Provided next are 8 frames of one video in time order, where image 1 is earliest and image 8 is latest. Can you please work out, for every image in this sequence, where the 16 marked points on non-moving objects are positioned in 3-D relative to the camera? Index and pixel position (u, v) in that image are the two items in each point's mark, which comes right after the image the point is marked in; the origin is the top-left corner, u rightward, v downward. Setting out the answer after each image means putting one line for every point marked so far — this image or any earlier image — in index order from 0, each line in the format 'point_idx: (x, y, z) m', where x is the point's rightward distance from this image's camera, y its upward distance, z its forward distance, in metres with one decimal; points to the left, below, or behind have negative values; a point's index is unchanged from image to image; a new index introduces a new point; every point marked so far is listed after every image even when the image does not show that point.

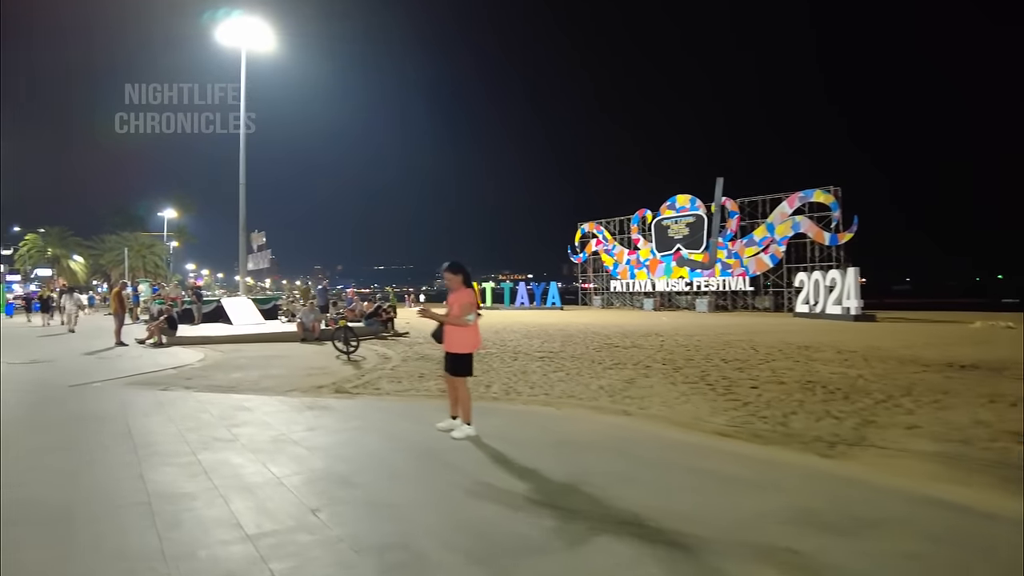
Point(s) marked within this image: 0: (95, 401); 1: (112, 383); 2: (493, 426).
0: (-5.3, -1.5, +8.2) m
1: (-6.0, -1.4, +9.8) m
2: (-0.2, -1.4, +6.5) m
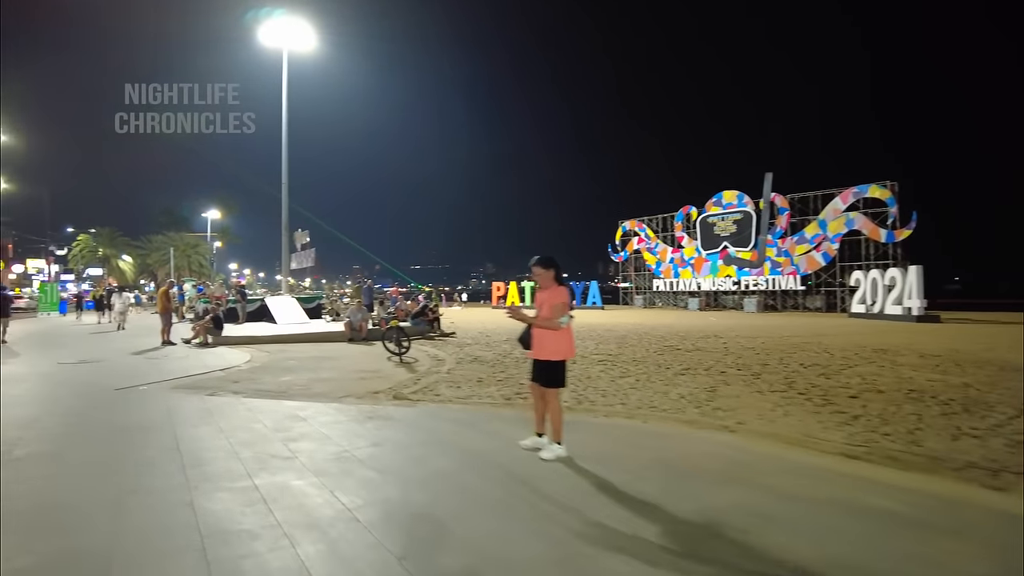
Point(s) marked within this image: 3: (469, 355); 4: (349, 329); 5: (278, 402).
0: (-4.4, -1.4, +7.7) m
1: (-5.1, -1.4, +9.3) m
2: (+0.6, -1.4, +5.6) m
3: (-1.0, -1.5, +14.4) m
4: (-4.5, -1.1, +18.0) m
5: (-2.9, -1.4, +8.1) m
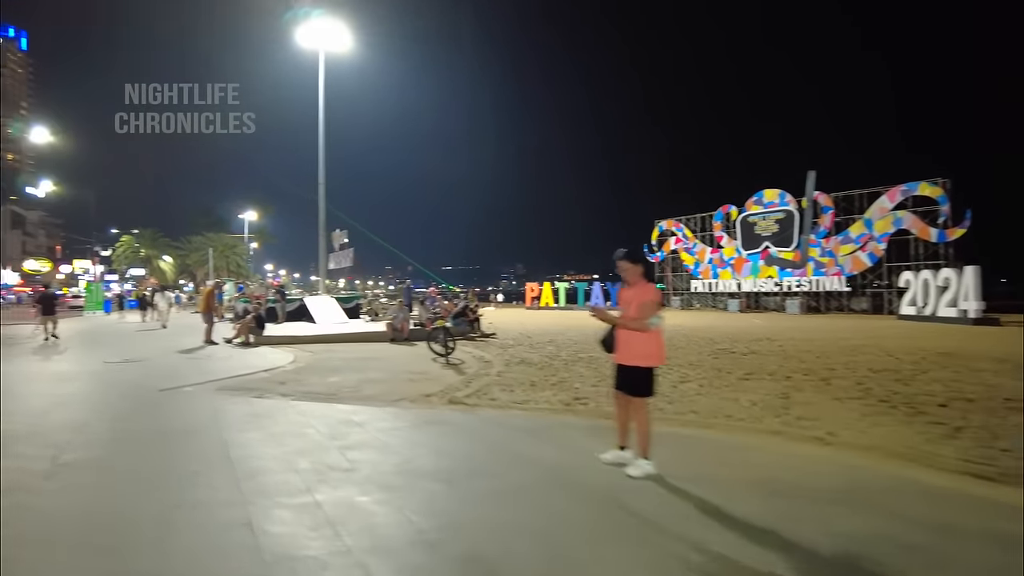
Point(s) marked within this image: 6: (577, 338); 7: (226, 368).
0: (-3.7, -1.4, +7.4) m
1: (-4.3, -1.4, +9.0) m
2: (+1.2, -1.3, +5.1) m
3: (+0.1, -1.5, +13.9) m
4: (-3.3, -1.1, +17.7) m
5: (-2.2, -1.4, +7.7) m
6: (+2.0, -1.5, +20.0) m
7: (-5.1, -1.4, +11.4) m
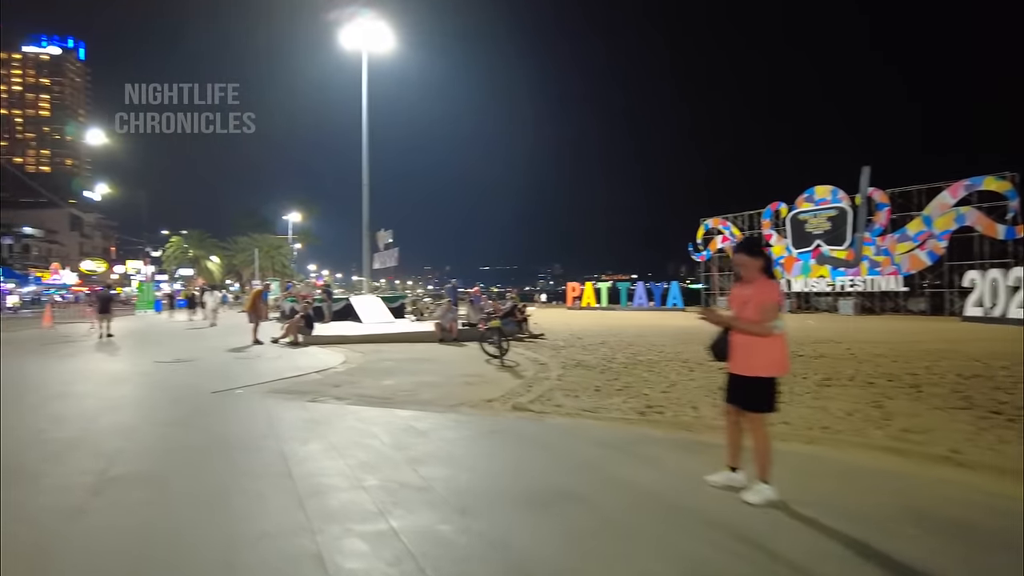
0: (-2.9, -1.4, +7.0) m
1: (-3.4, -1.4, +8.6) m
2: (+1.9, -1.3, +4.4) m
3: (+1.2, -1.4, +13.3) m
4: (-1.9, -1.1, +17.3) m
5: (-1.4, -1.4, +7.2) m
6: (+3.5, -1.5, +19.3) m
7: (-4.1, -1.4, +11.1) m
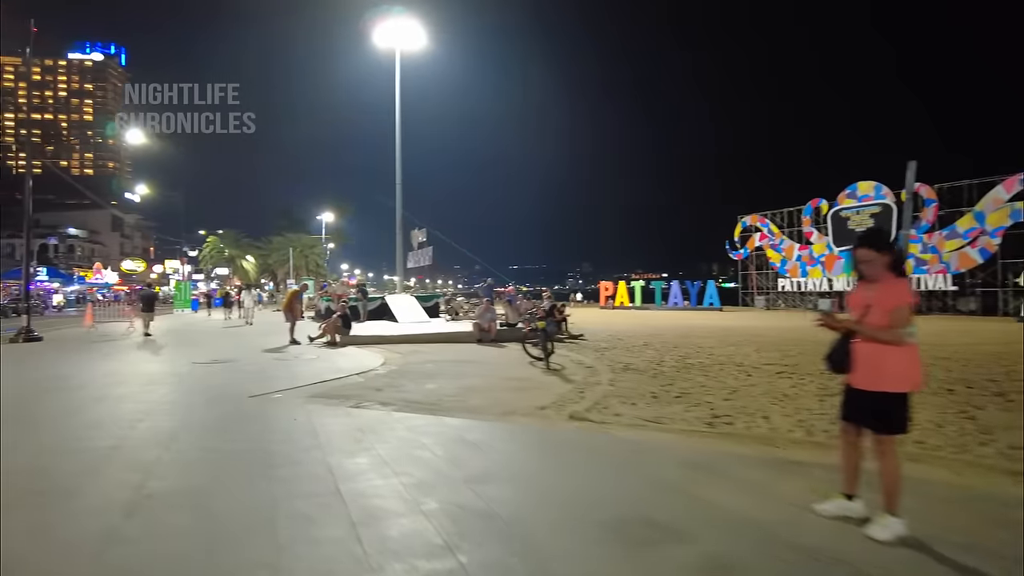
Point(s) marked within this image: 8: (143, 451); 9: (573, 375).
0: (-2.4, -1.4, +6.6) m
1: (-2.8, -1.4, +8.3) m
2: (+2.3, -1.3, +3.8) m
3: (+2.1, -1.4, +12.7) m
4: (-0.9, -1.1, +16.9) m
5: (-0.8, -1.4, +6.8) m
6: (+4.6, -1.5, +18.6) m
7: (-3.3, -1.4, +10.8) m
8: (-3.2, -1.4, +5.7) m
9: (+1.0, -1.4, +10.3) m
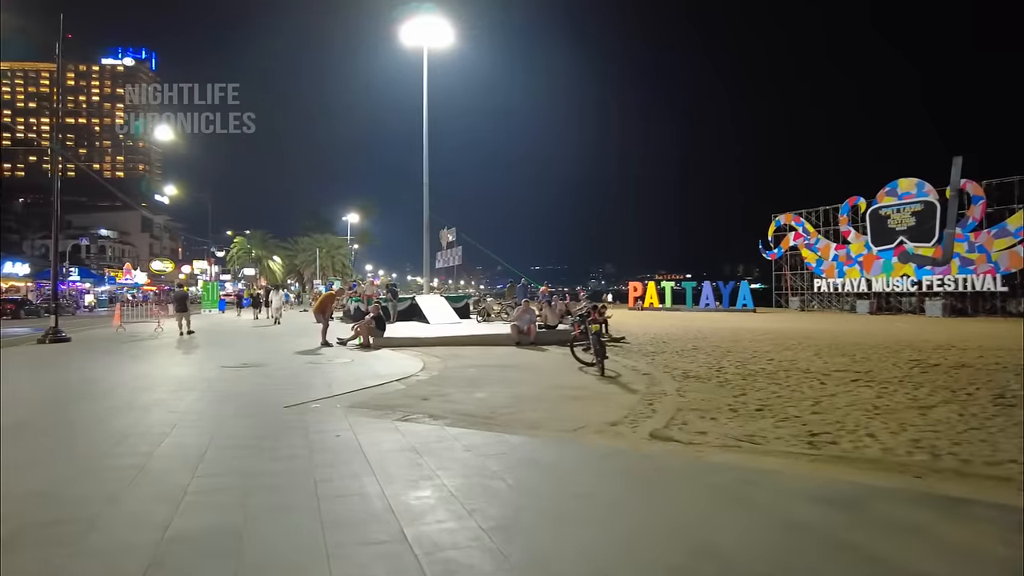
0: (-1.7, -1.4, +5.9) m
1: (-2.0, -1.4, +7.5) m
2: (+2.9, -1.3, +2.9) m
3: (+2.9, -1.4, +11.8) m
4: (+0.1, -1.1, +16.1) m
5: (-0.1, -1.4, +5.9) m
6: (+5.7, -1.5, +17.6) m
7: (-2.5, -1.4, +10.1) m
8: (-2.6, -1.4, +4.9) m
9: (+1.8, -1.4, +9.4) m
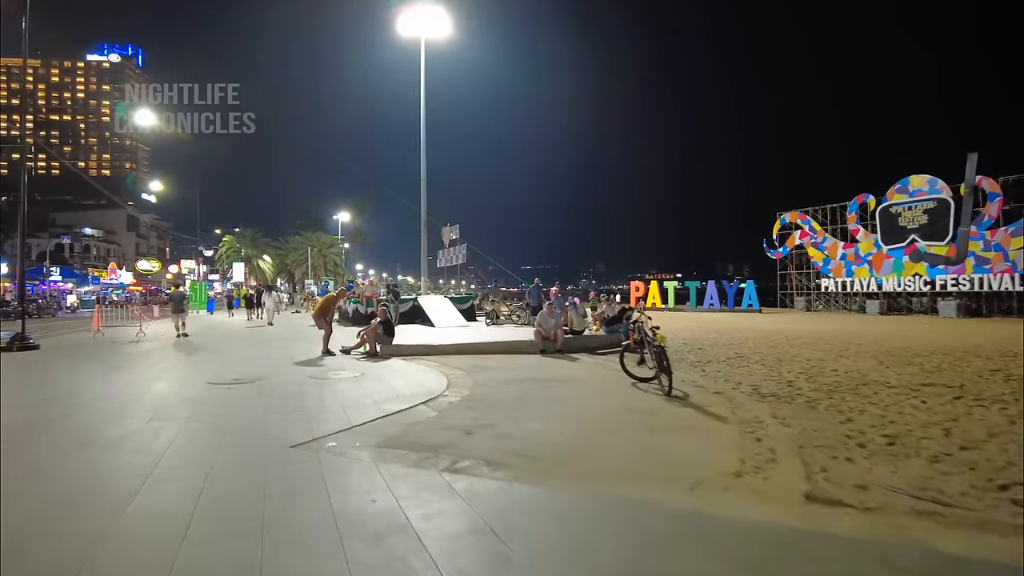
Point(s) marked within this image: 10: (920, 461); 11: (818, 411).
0: (-1.0, -1.4, +4.1) m
1: (-1.4, -1.4, +5.8) m
2: (+3.6, -1.3, +1.3) m
3: (+3.5, -1.5, +10.1) m
4: (+0.6, -1.1, +14.4) m
5: (+0.6, -1.4, +4.2) m
6: (+6.2, -1.5, +16.0) m
7: (-1.9, -1.4, +8.3) m
8: (-1.9, -1.4, +3.2) m
9: (+2.4, -1.4, +7.8) m
10: (+3.5, -1.5, +5.5) m
11: (+3.7, -1.5, +7.8) m
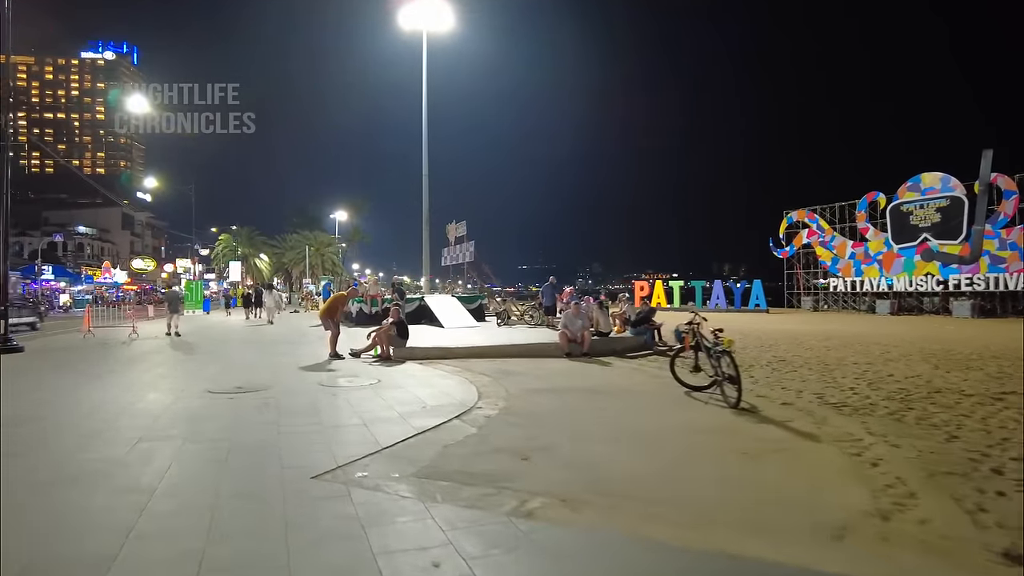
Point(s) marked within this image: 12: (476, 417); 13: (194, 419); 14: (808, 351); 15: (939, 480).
0: (-0.5, -1.4, +3.1) m
1: (-0.9, -1.3, +4.7) m
2: (+4.2, -1.3, +0.2) m
3: (+4.0, -1.4, +9.1) m
4: (+1.1, -1.1, +13.3) m
5: (+1.1, -1.4, +3.2) m
6: (+6.6, -1.5, +15.0) m
7: (-1.4, -1.4, +7.3) m
8: (-1.4, -1.4, +2.1) m
9: (+2.9, -1.4, +6.7) m
10: (+4.0, -1.4, +4.5) m
11: (+4.2, -1.4, +6.8) m
12: (-0.4, -1.4, +6.7) m
13: (-3.4, -1.4, +6.5) m
14: (+7.2, -1.5, +15.2) m
15: (+3.1, -1.4, +4.6) m
